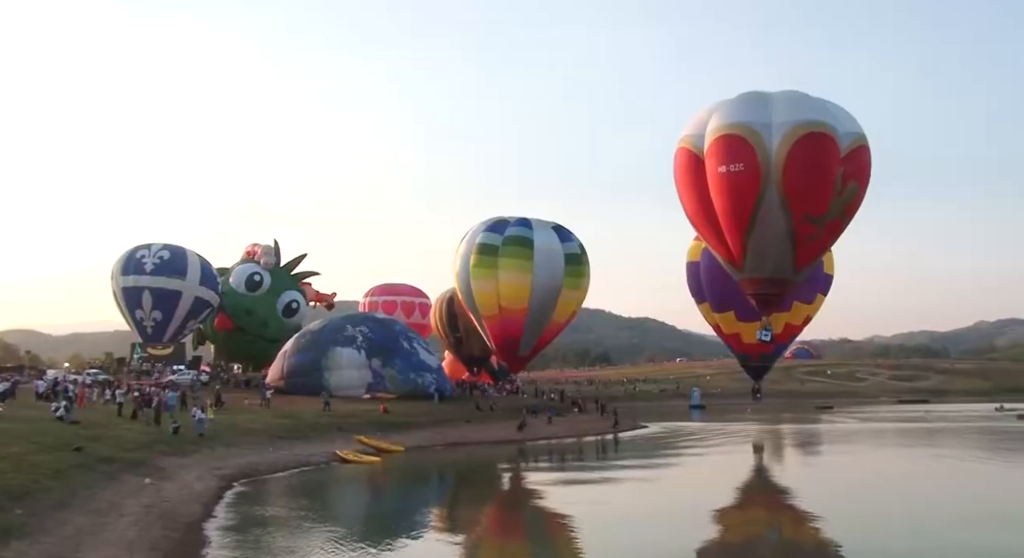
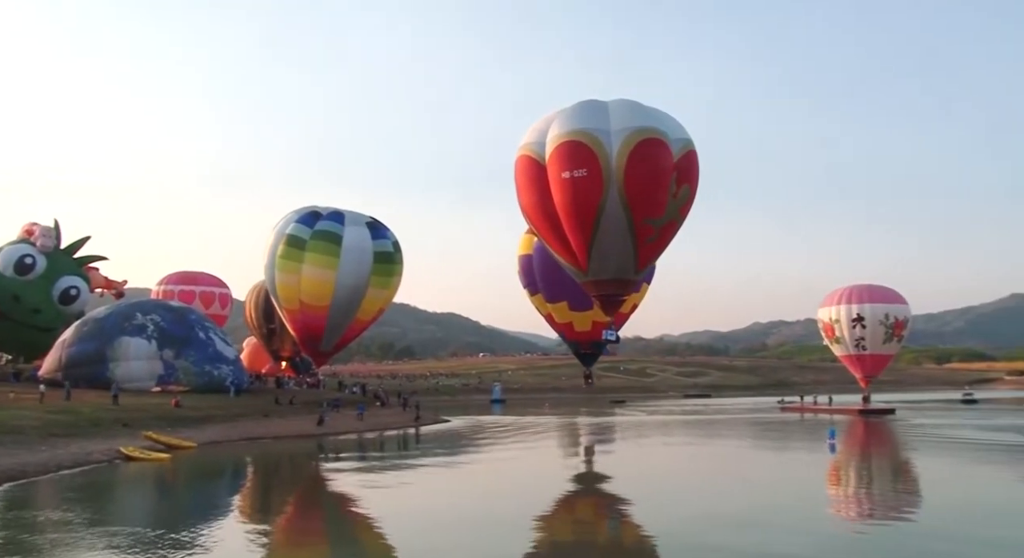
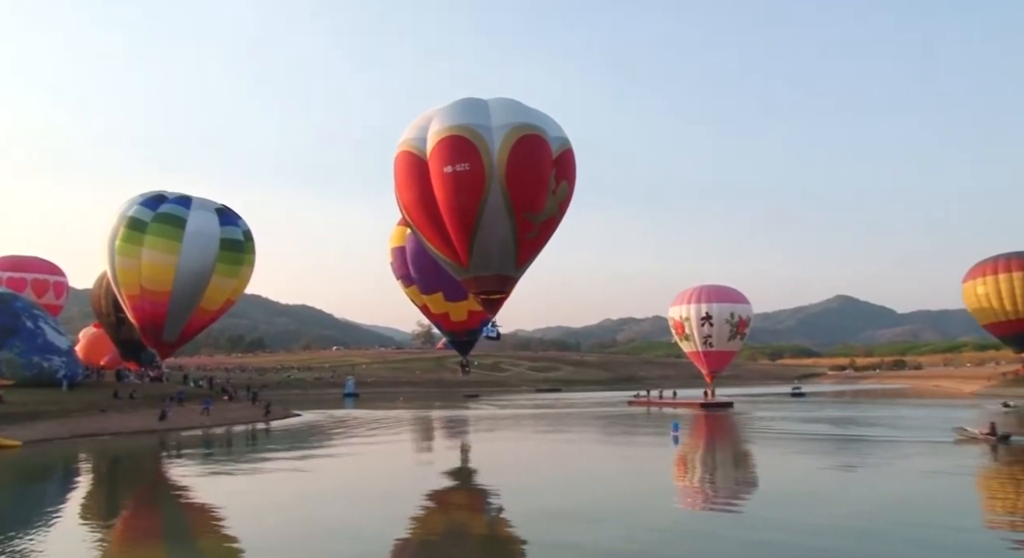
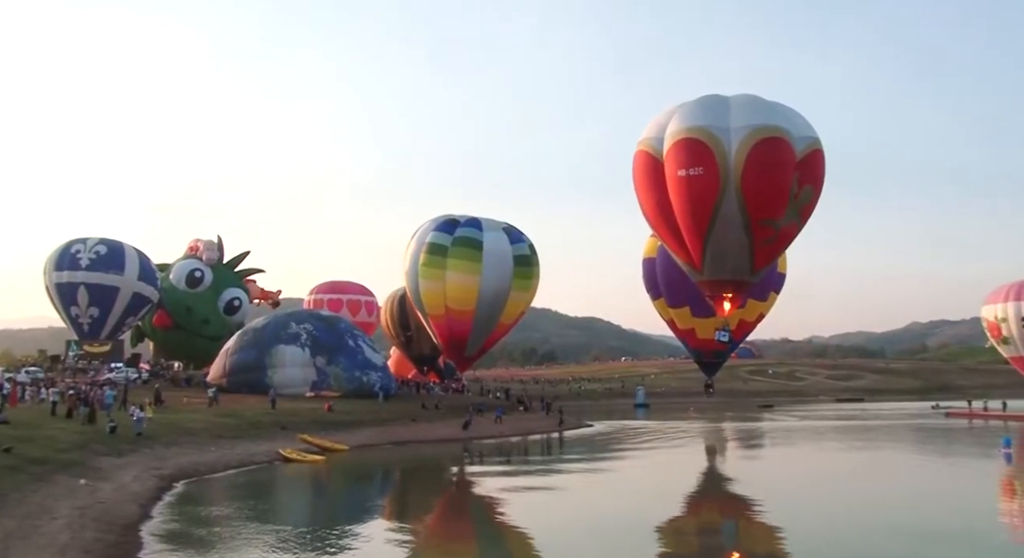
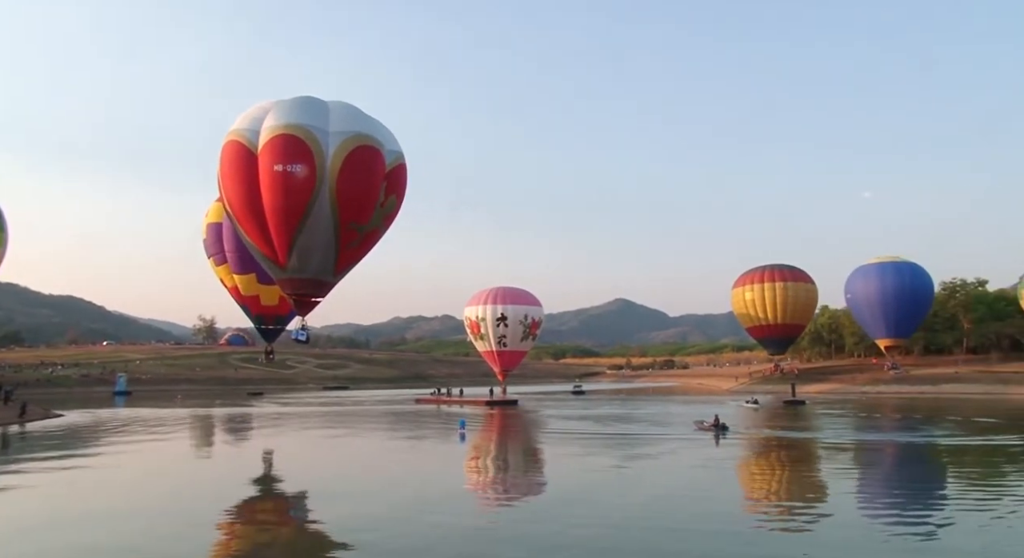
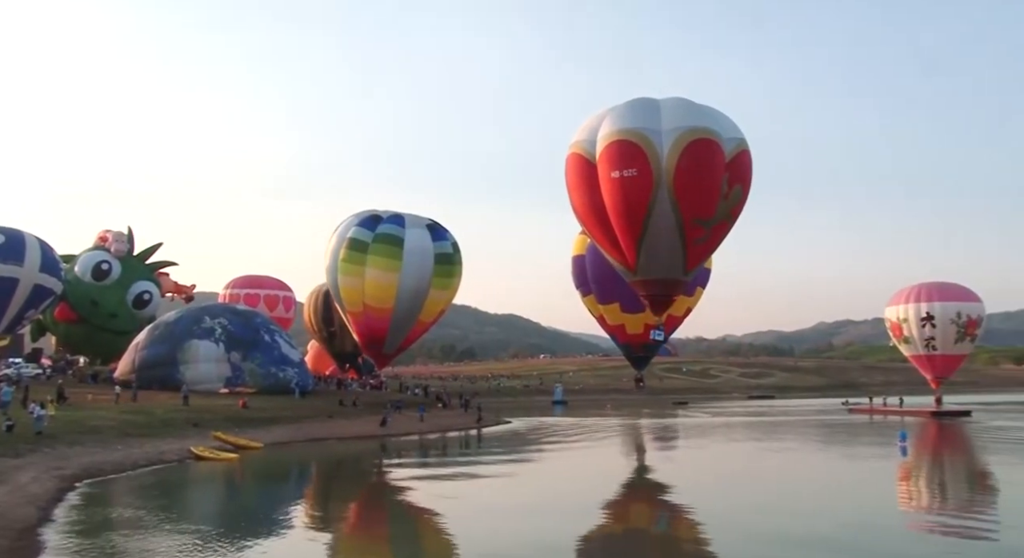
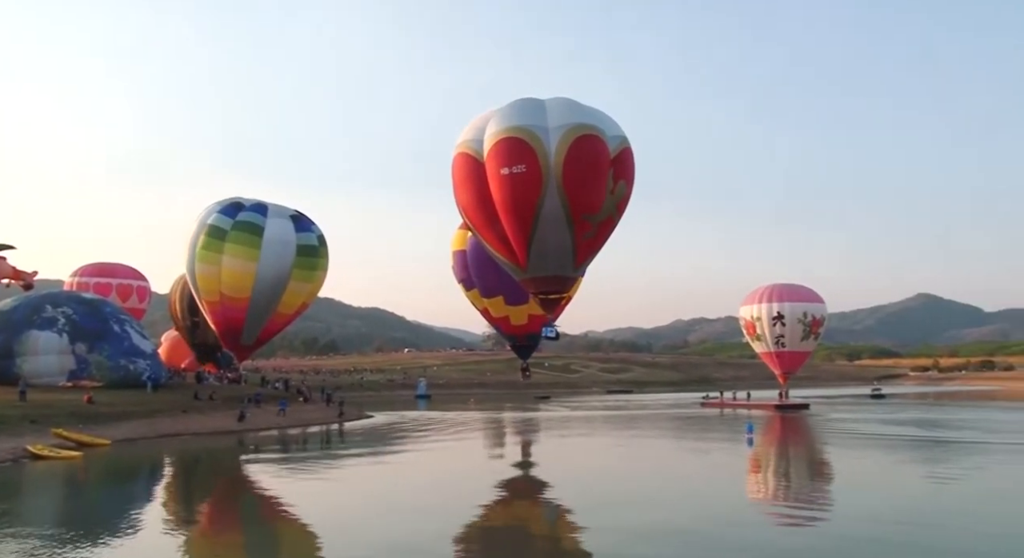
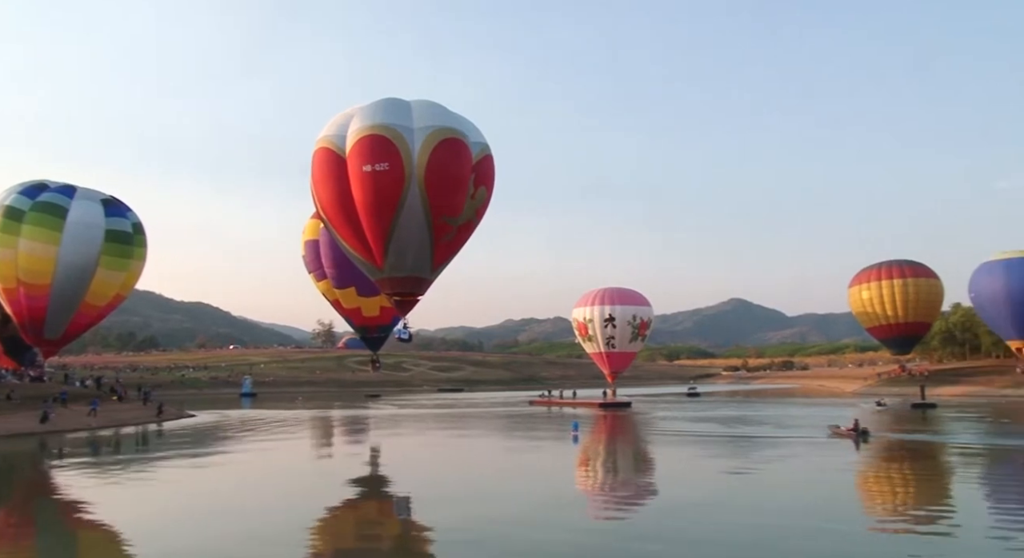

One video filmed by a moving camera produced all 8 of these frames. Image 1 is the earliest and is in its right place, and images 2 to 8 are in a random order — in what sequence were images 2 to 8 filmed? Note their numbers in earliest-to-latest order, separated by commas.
4, 6, 2, 7, 3, 8, 5
